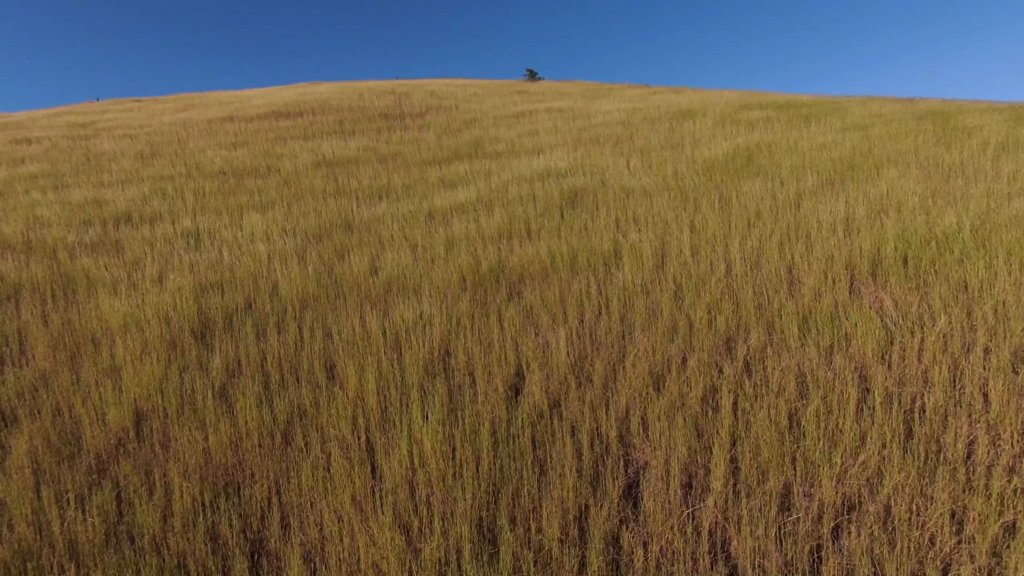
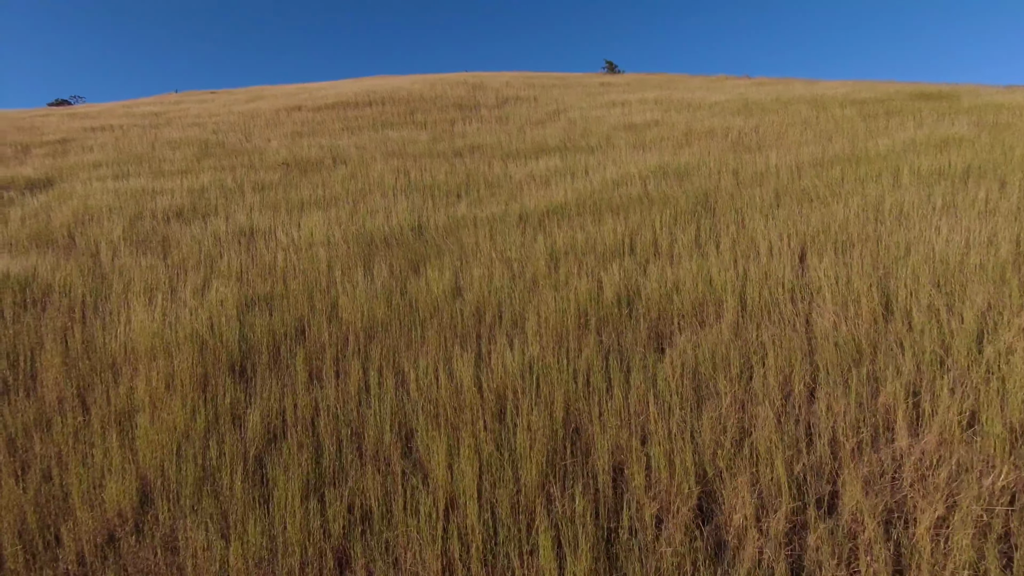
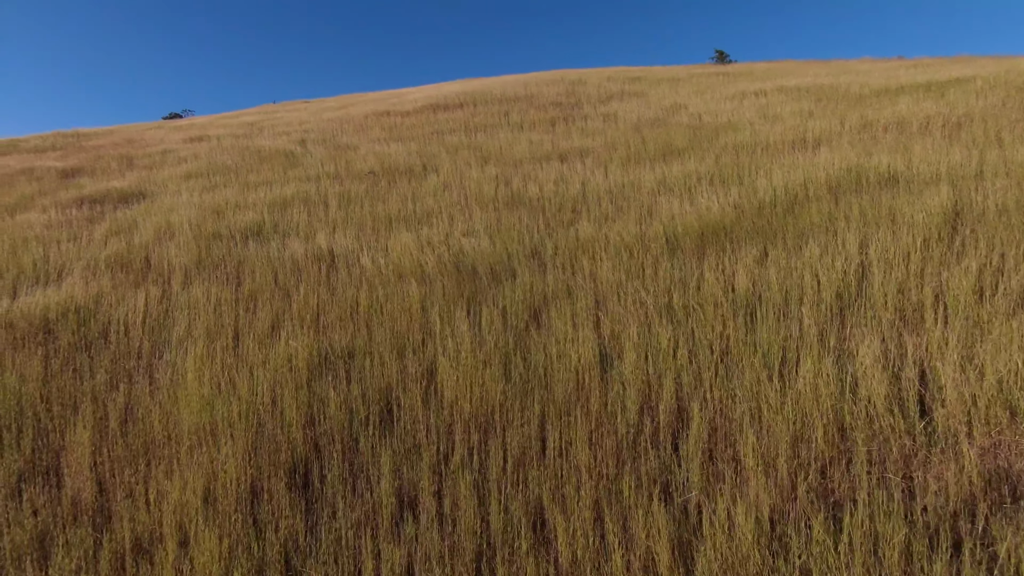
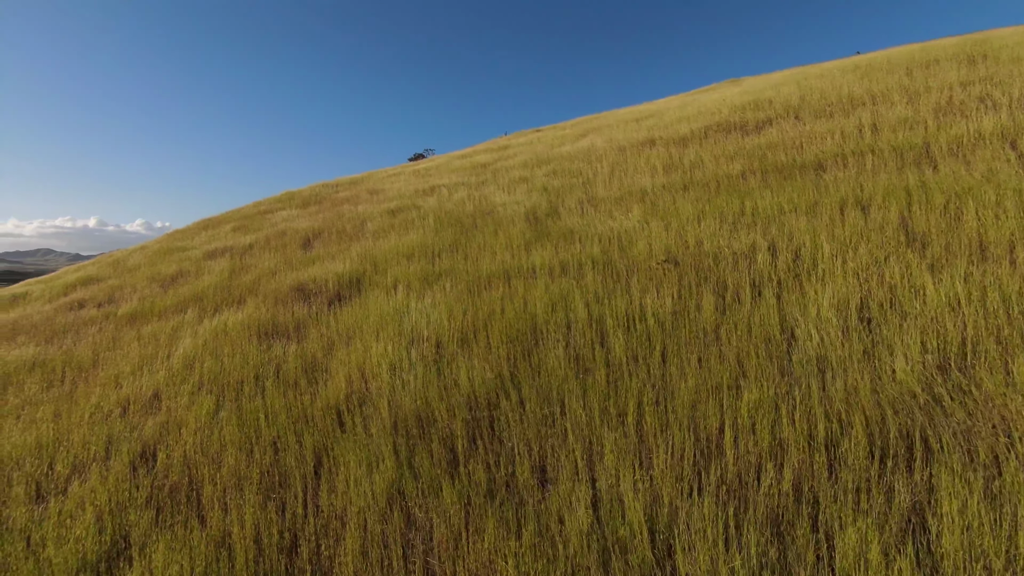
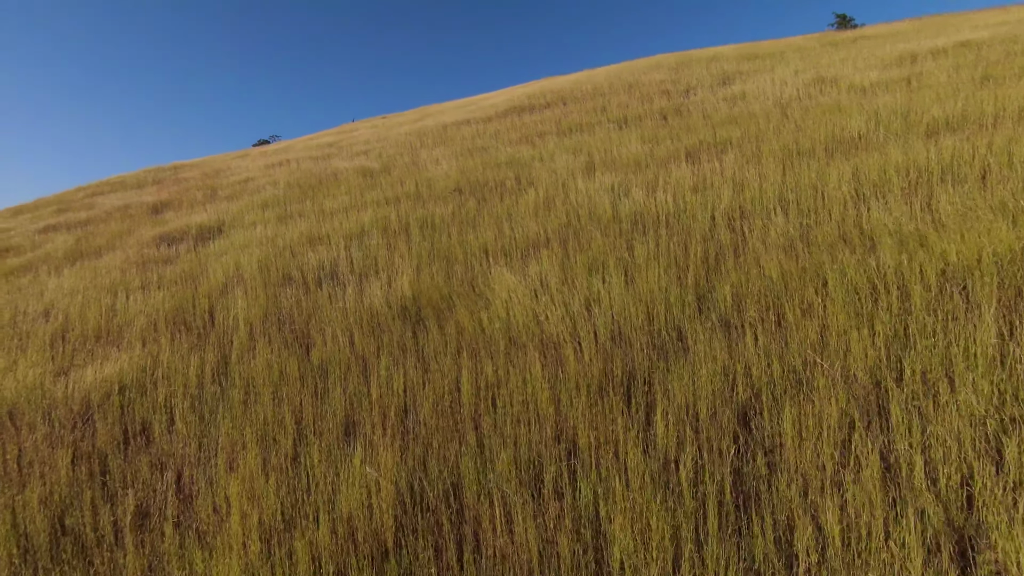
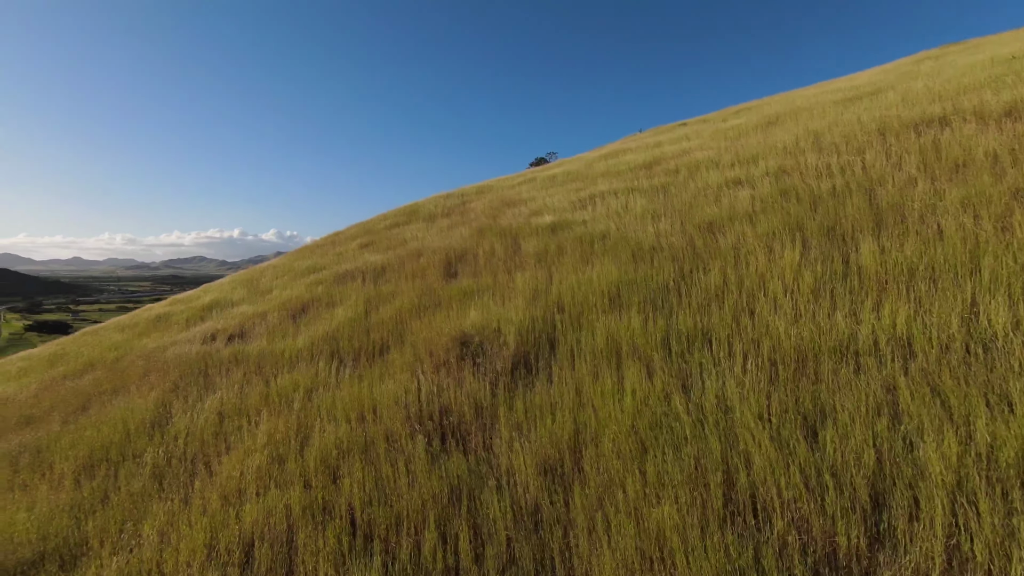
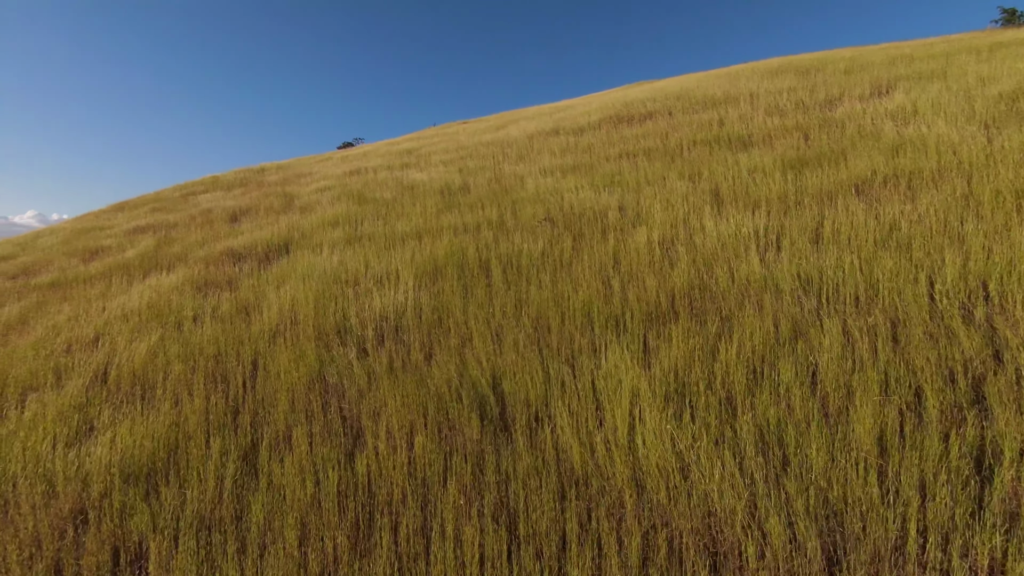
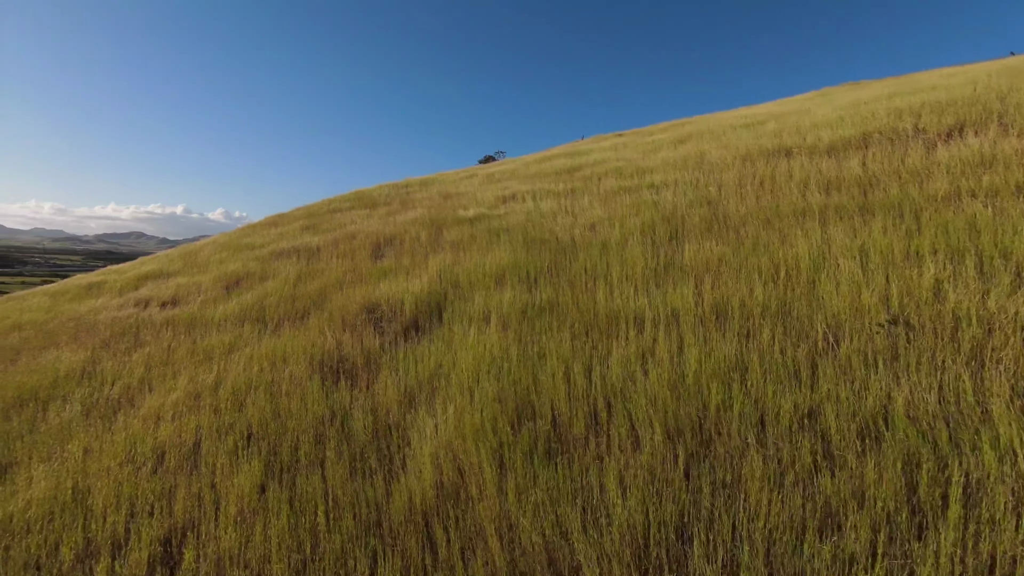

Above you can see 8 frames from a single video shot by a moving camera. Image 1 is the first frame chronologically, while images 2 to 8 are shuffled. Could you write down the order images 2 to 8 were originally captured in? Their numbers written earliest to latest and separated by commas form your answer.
2, 3, 5, 7, 4, 8, 6
